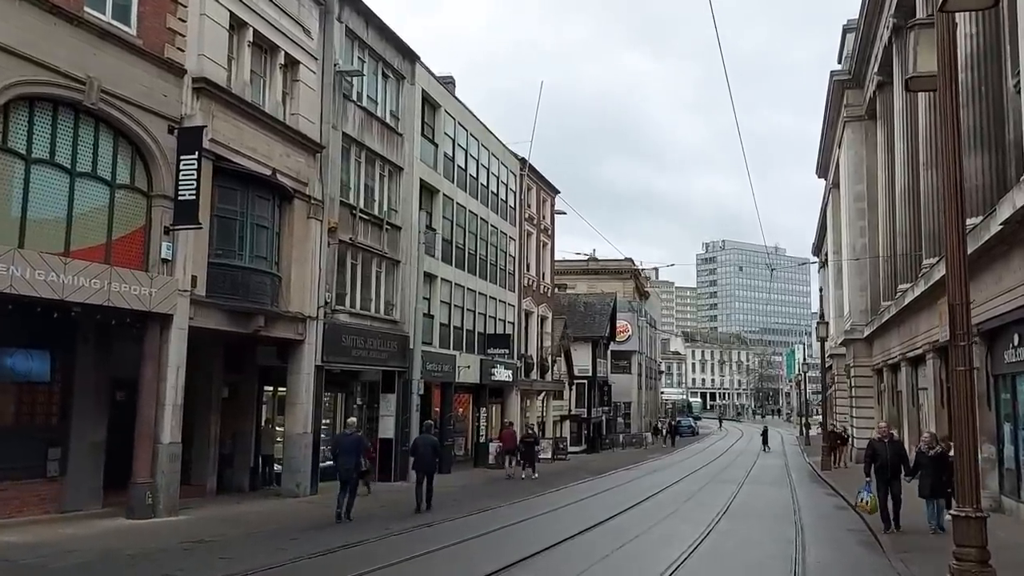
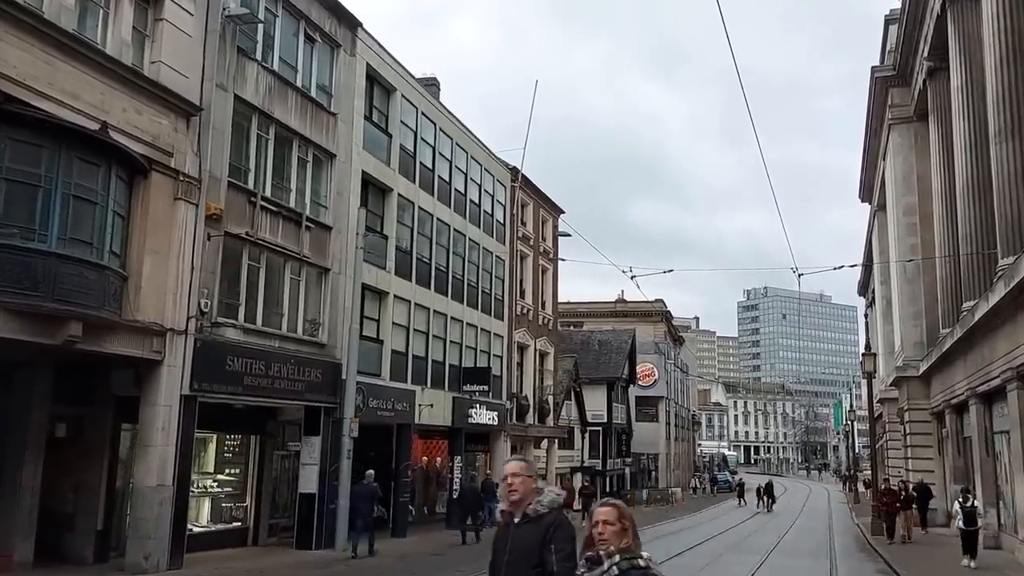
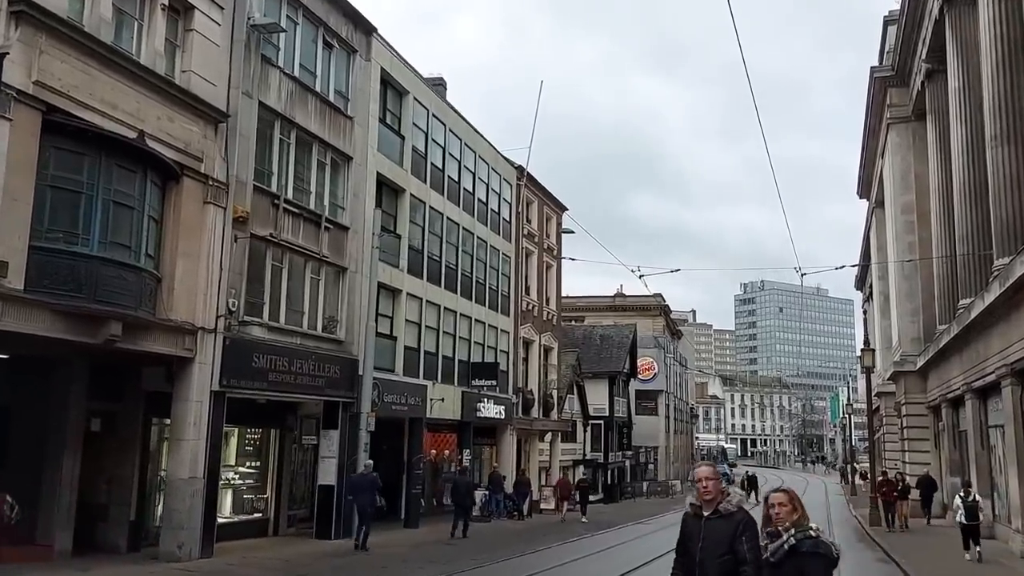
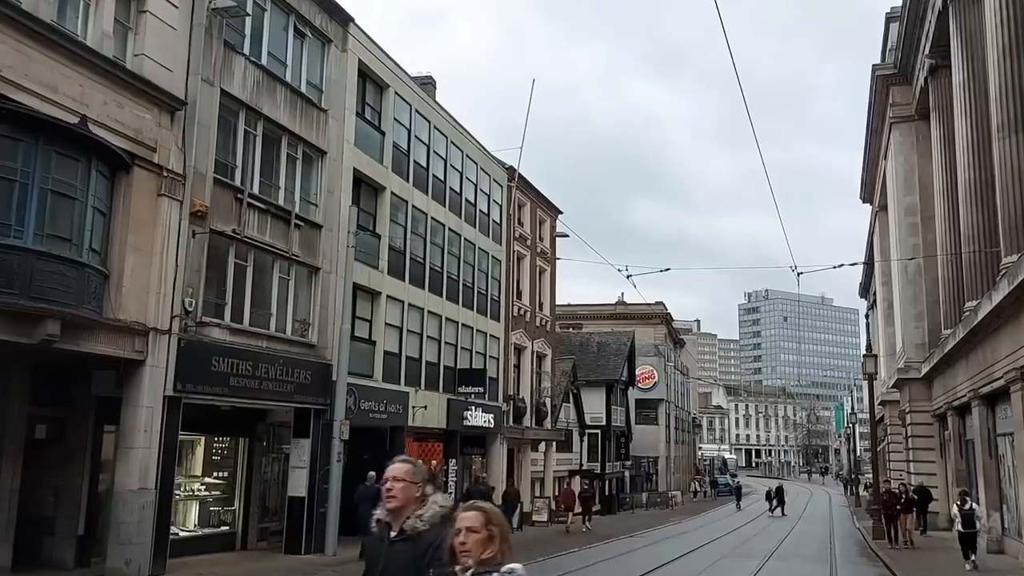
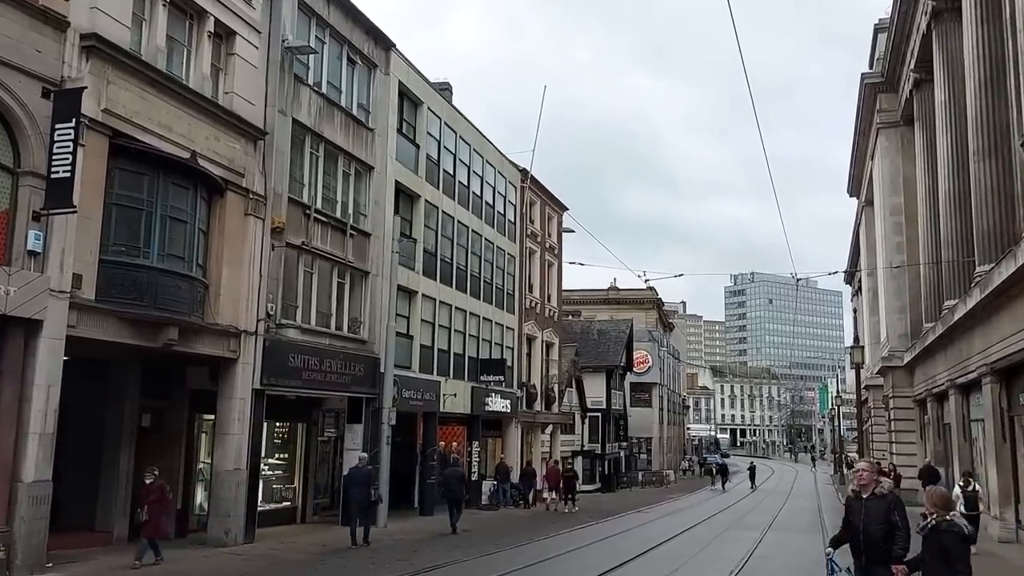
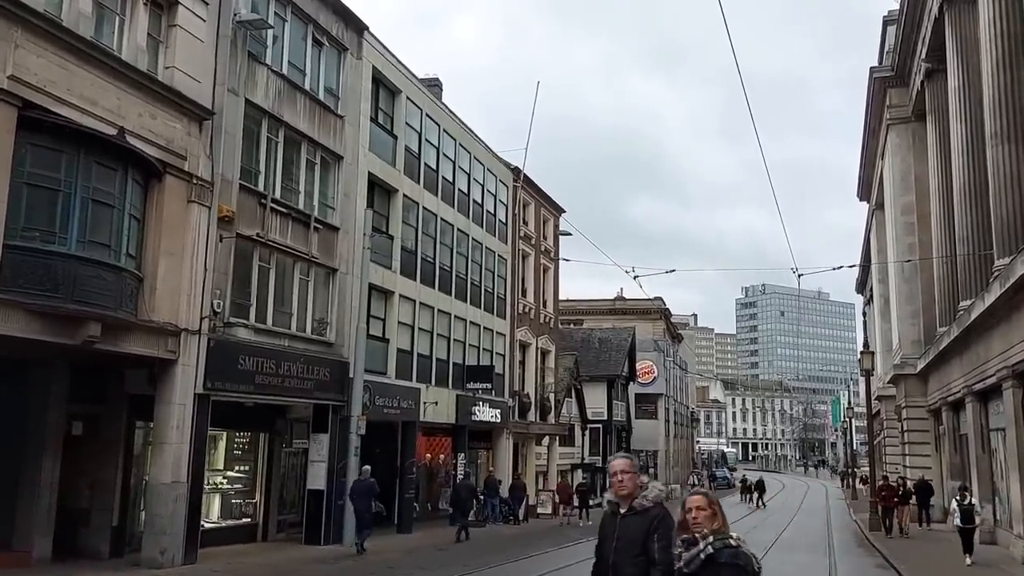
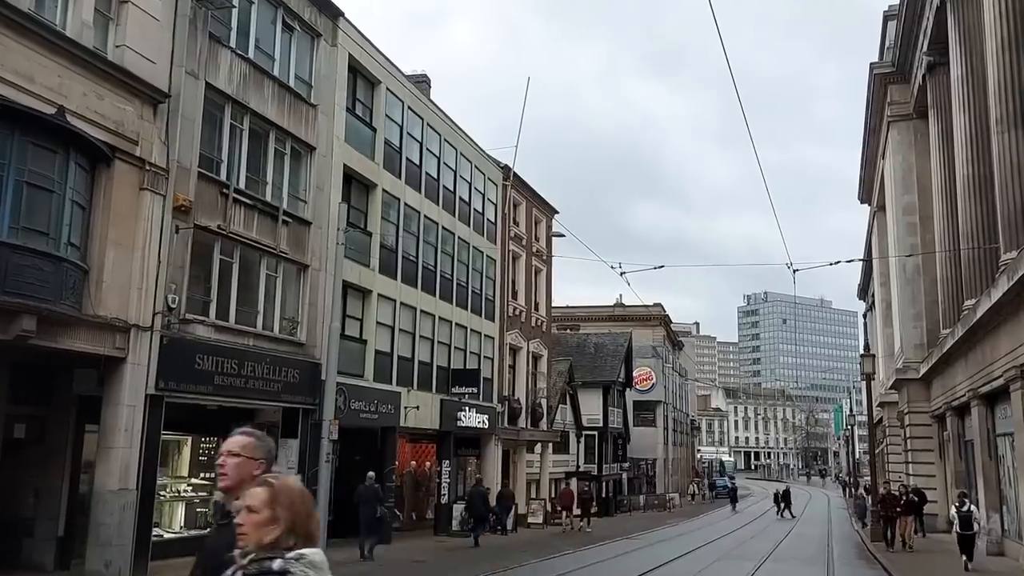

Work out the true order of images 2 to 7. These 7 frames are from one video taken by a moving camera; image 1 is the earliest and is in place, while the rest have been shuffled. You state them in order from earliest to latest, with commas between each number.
5, 3, 6, 2, 4, 7
